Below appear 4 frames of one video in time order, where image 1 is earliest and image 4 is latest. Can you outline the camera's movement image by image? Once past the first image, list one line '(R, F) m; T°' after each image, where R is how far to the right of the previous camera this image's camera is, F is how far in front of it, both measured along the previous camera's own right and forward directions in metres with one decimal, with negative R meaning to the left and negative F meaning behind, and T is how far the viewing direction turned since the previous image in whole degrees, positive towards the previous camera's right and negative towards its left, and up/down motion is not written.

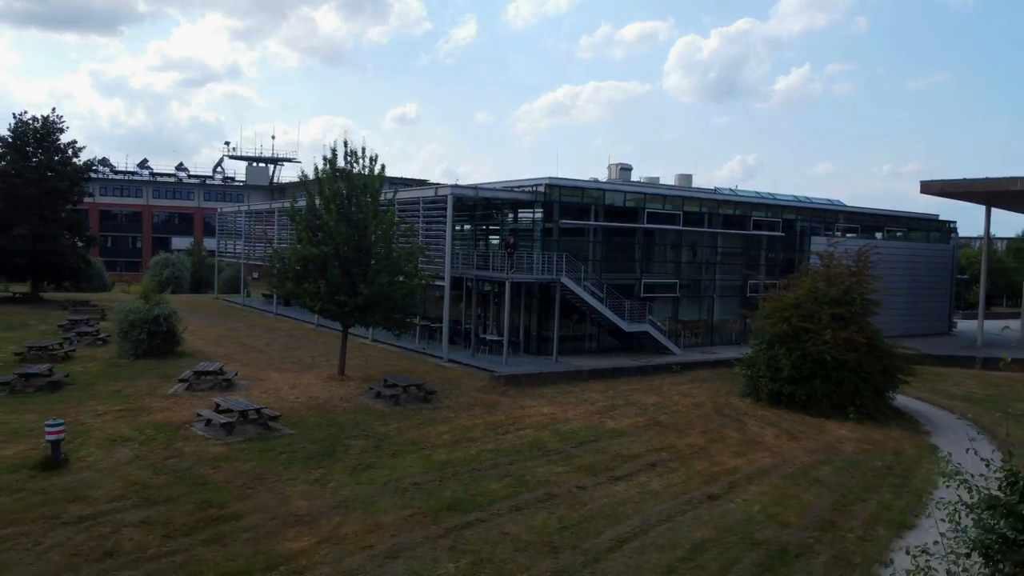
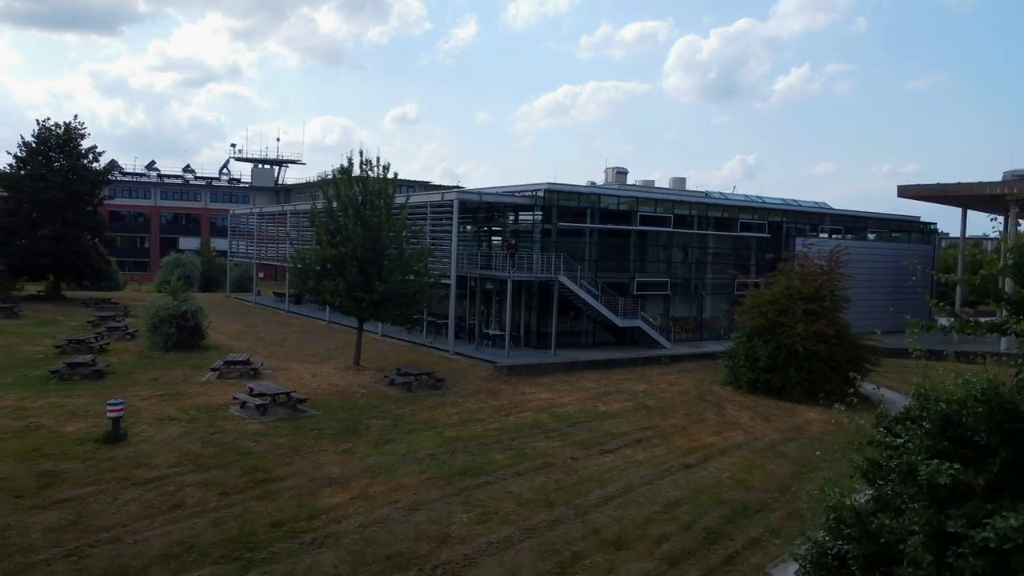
(0.0, -1.9) m; 0°
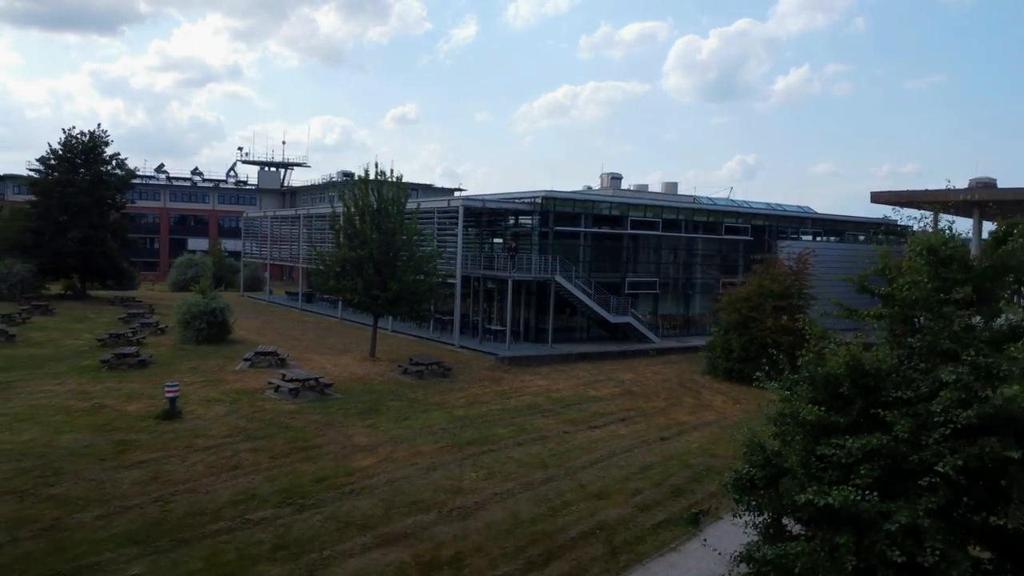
(0.0, -2.5) m; 0°
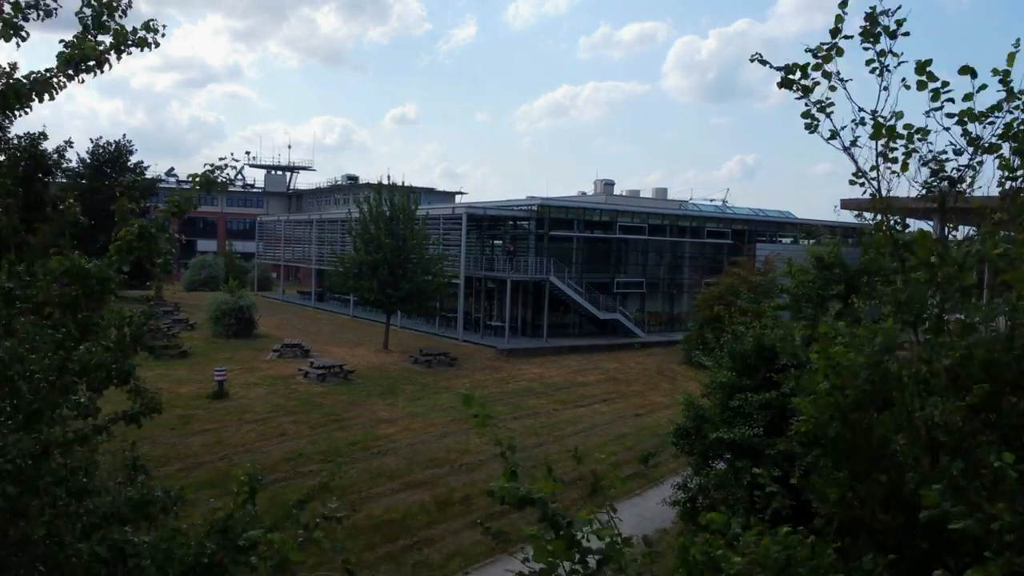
(0.0, -3.0) m; 0°
